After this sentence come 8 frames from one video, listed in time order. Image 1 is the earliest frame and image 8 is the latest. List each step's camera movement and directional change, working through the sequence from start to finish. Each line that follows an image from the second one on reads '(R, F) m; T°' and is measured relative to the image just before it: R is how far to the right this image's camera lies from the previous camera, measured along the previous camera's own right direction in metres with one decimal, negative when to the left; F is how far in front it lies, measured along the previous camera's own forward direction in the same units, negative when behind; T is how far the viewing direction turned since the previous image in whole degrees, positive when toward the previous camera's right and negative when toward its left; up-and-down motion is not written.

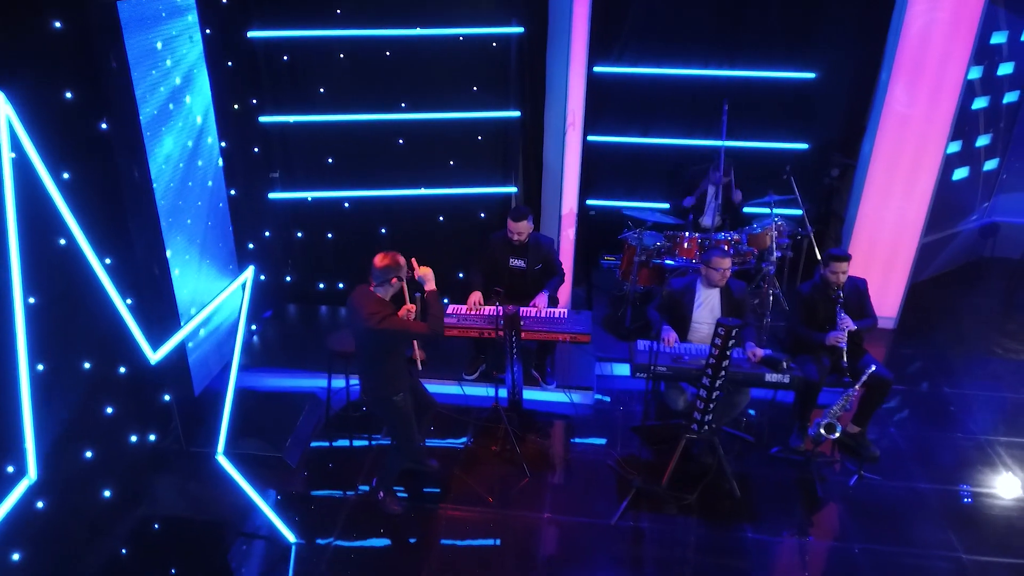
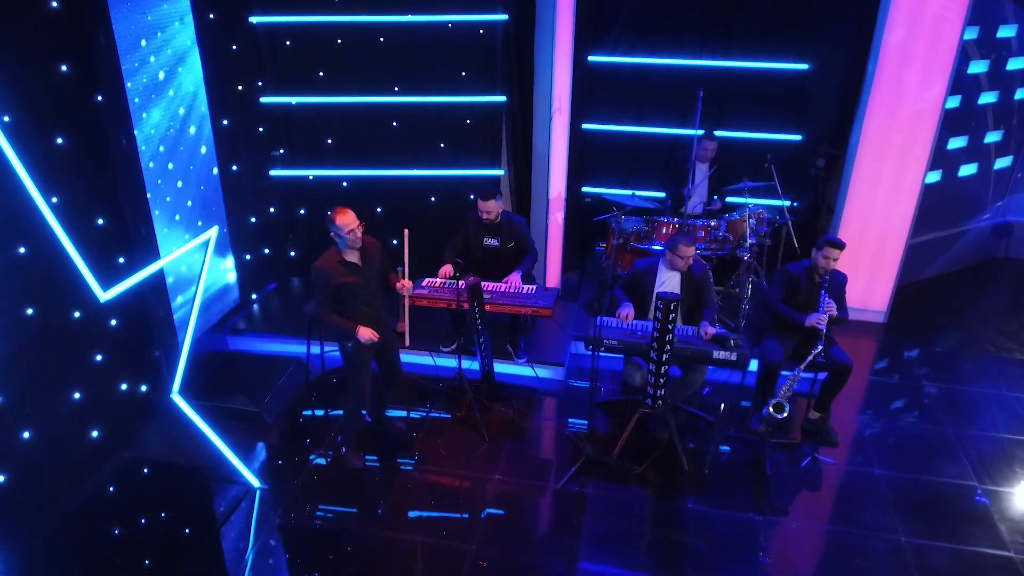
(+0.5, -0.2) m; -4°
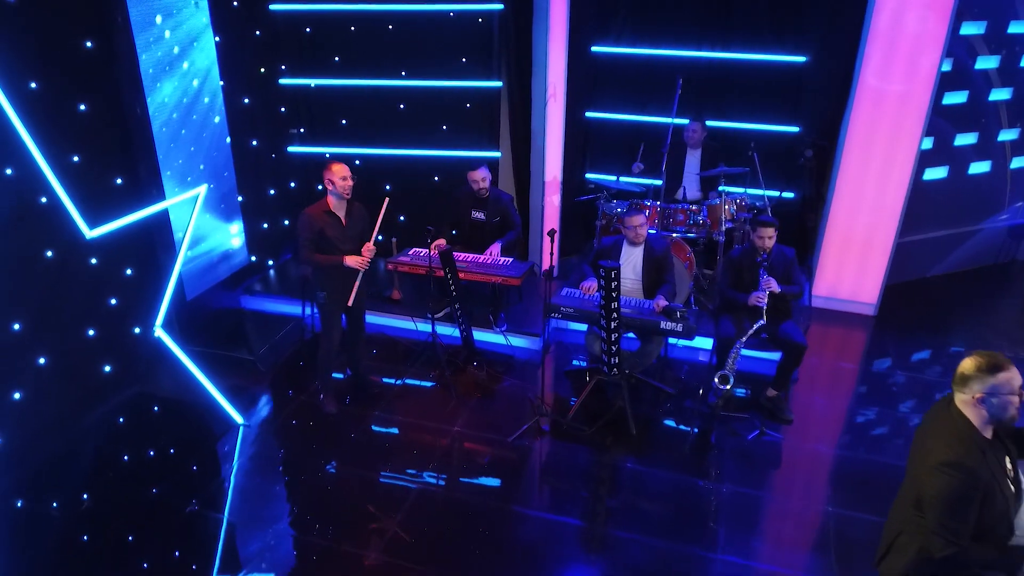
(+0.6, -0.3) m; -6°
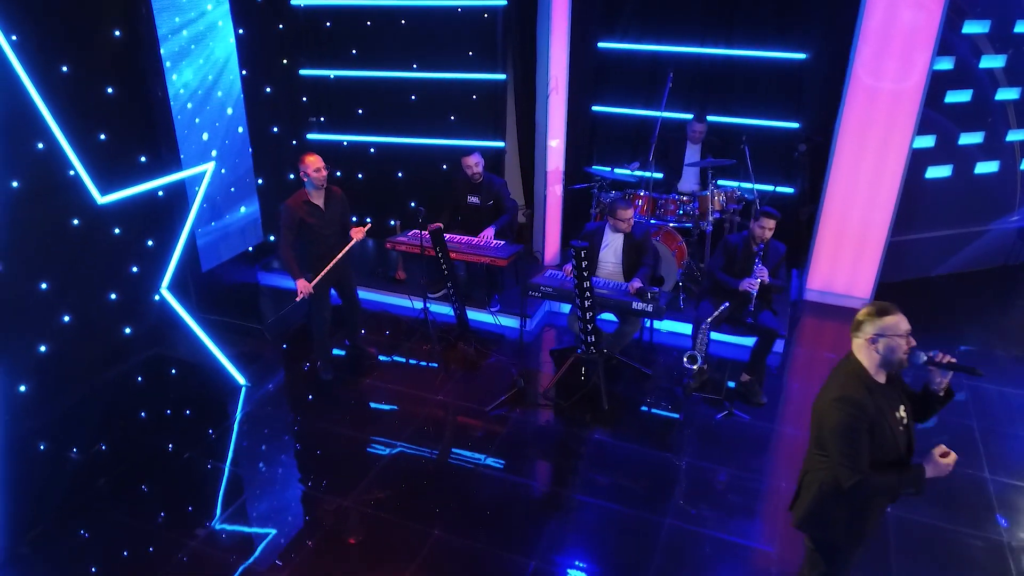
(+0.4, -0.2) m; -4°
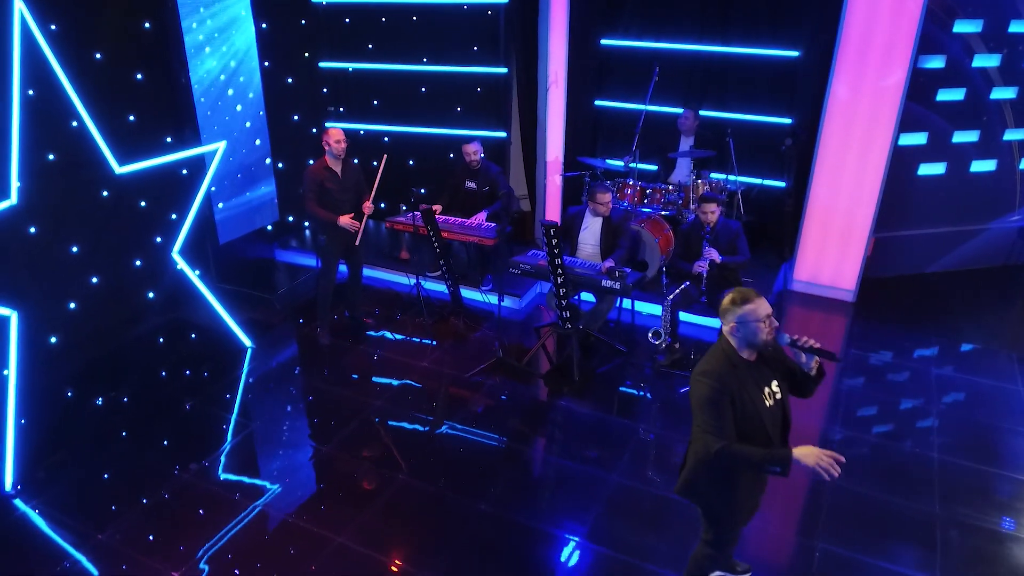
(+0.4, -0.3) m; -4°
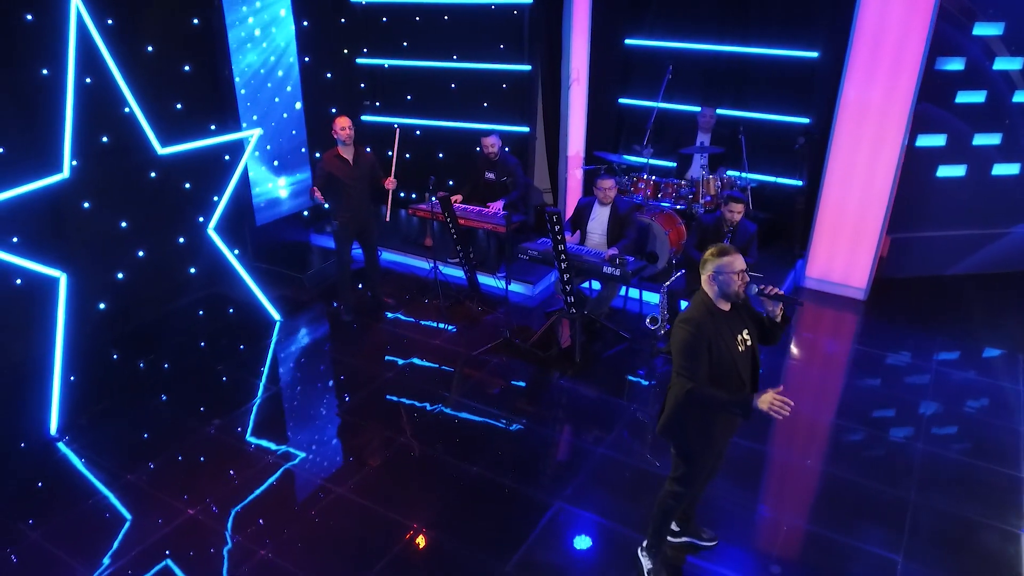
(+0.3, -0.2) m; -4°
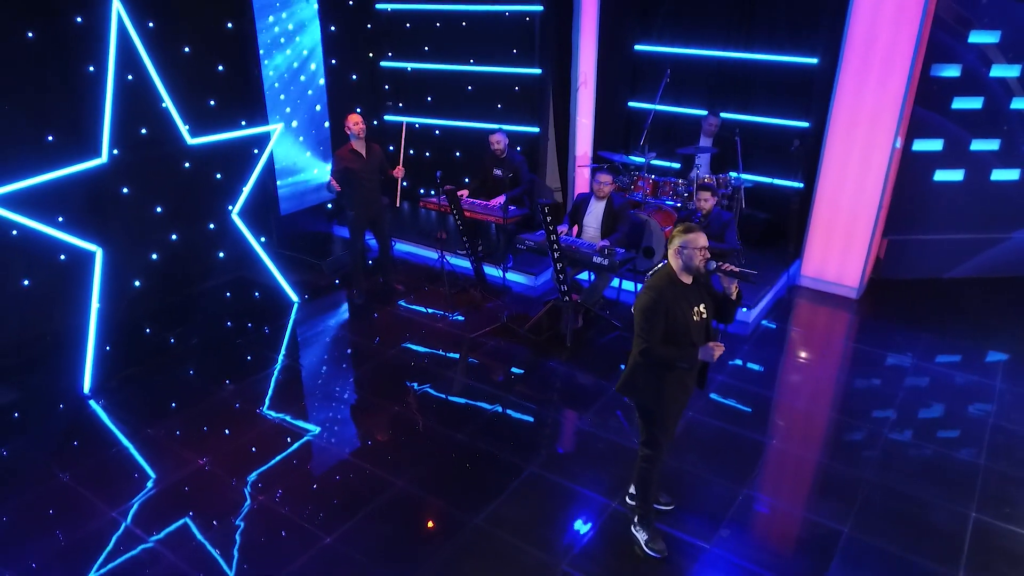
(+0.3, -0.3) m; -3°
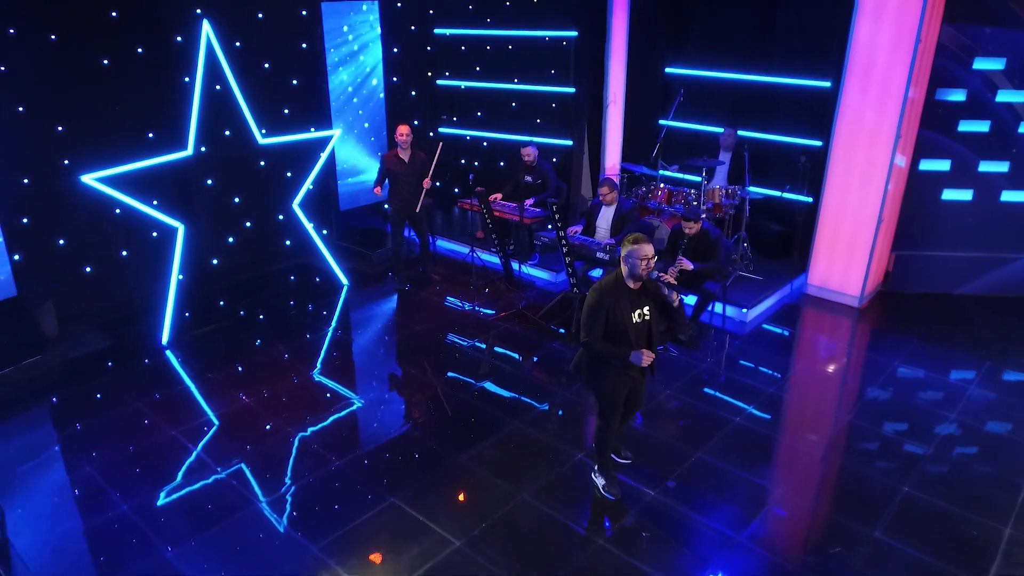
(+0.6, -0.6) m; -7°
